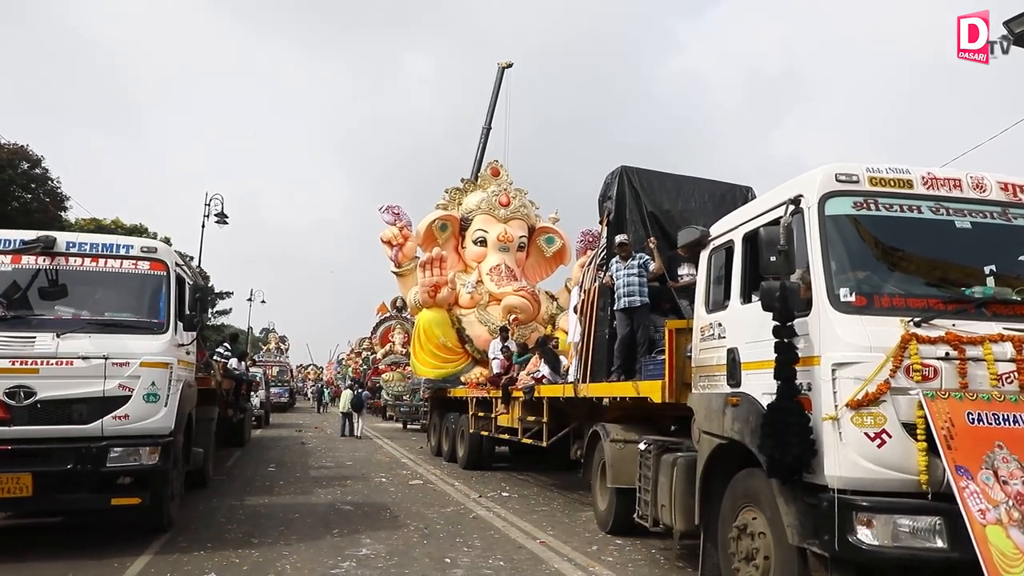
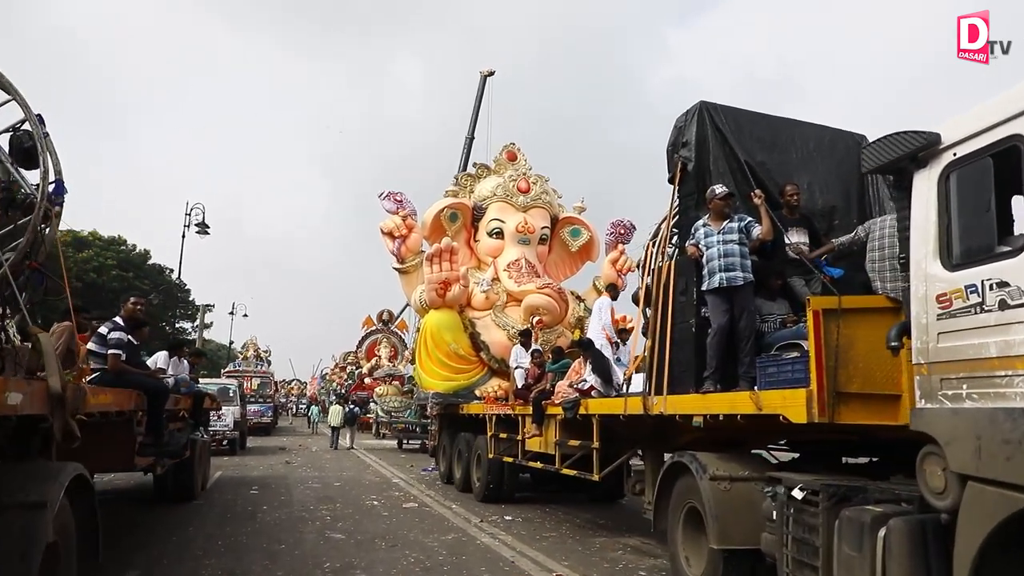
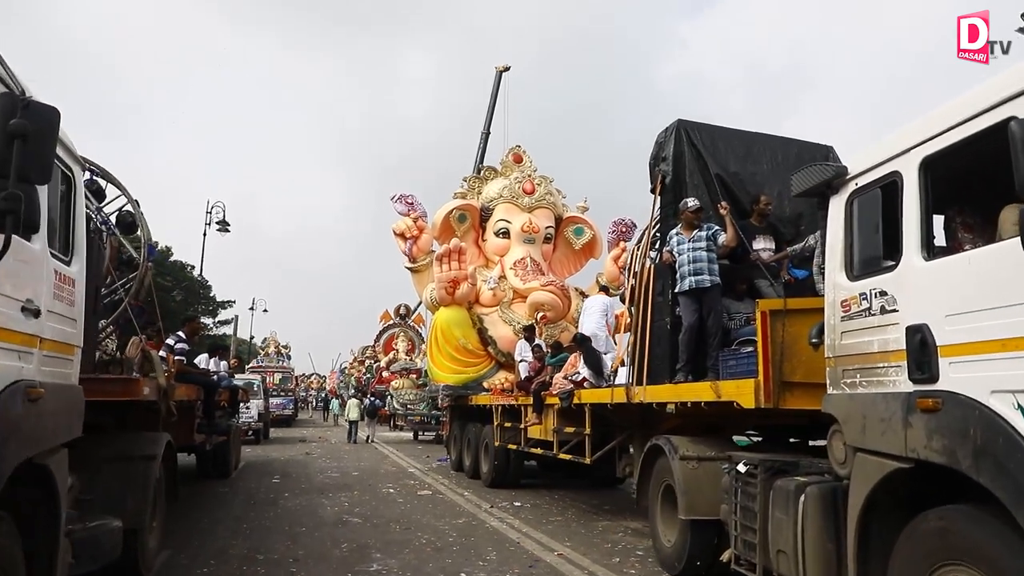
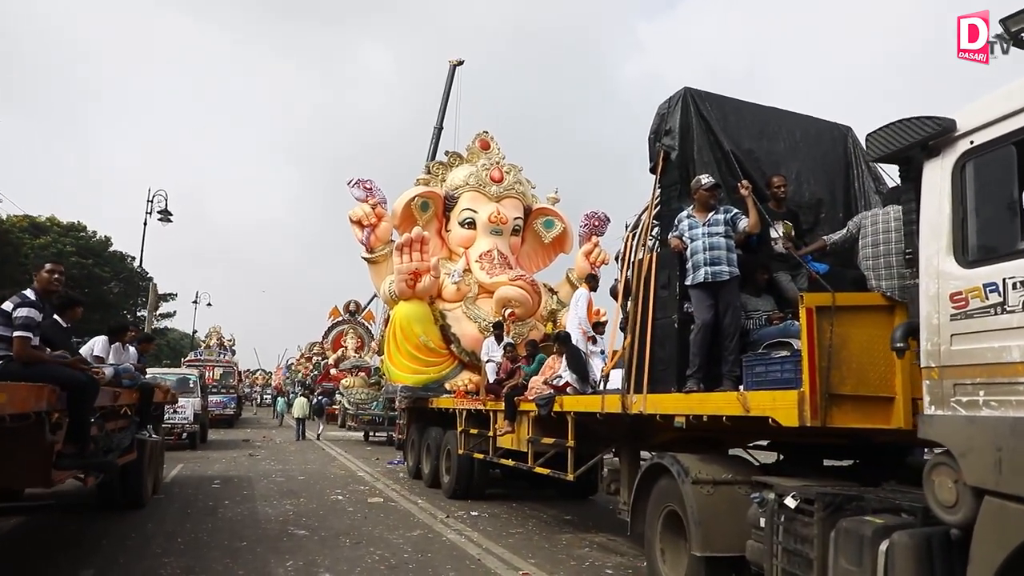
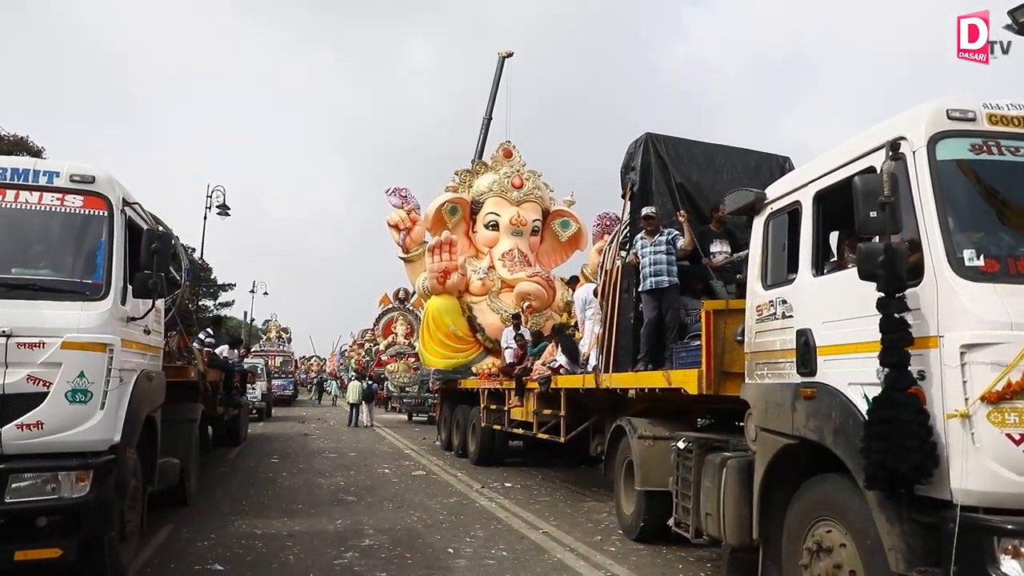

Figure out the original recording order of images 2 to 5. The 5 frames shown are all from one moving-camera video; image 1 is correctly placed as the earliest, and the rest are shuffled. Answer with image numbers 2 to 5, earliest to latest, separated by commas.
5, 3, 2, 4
